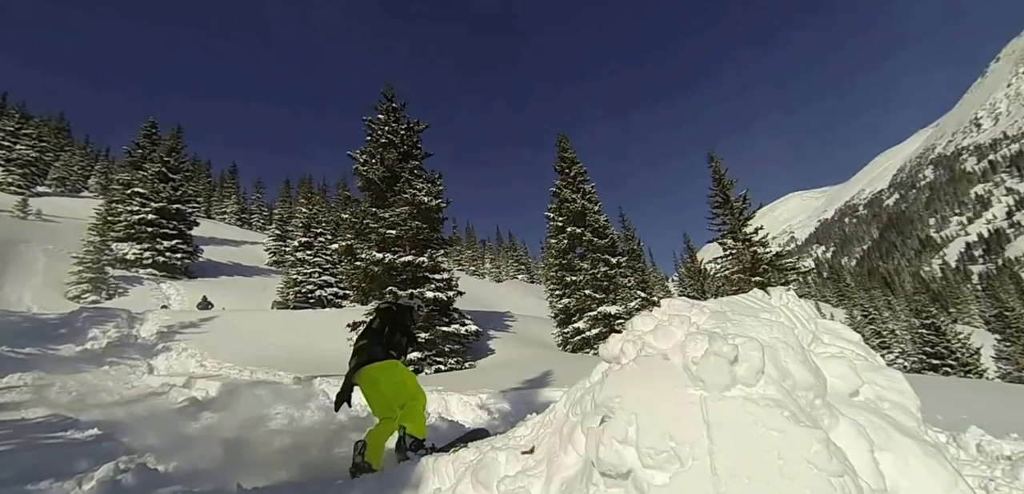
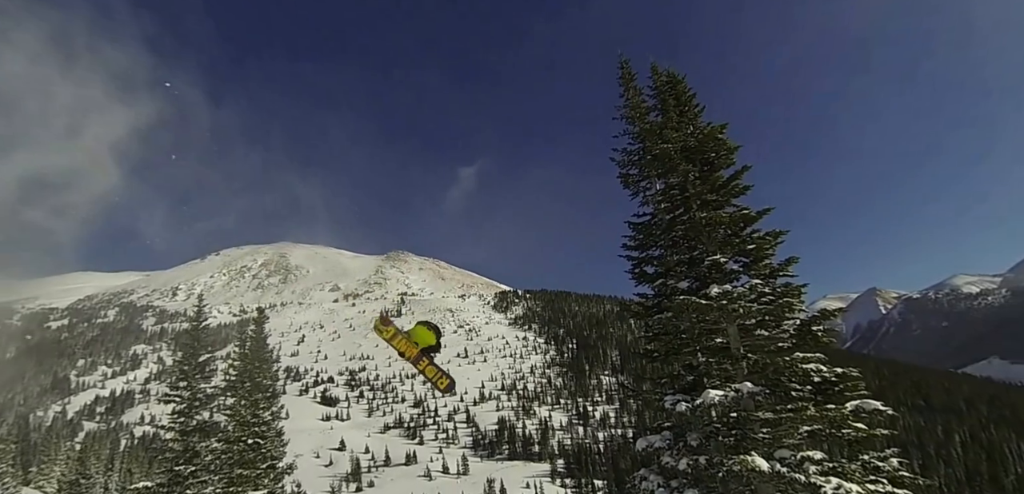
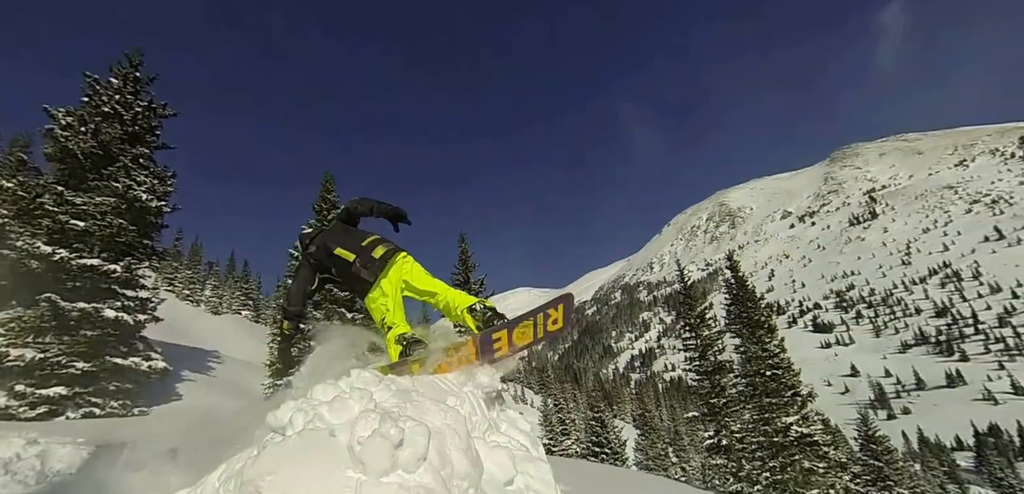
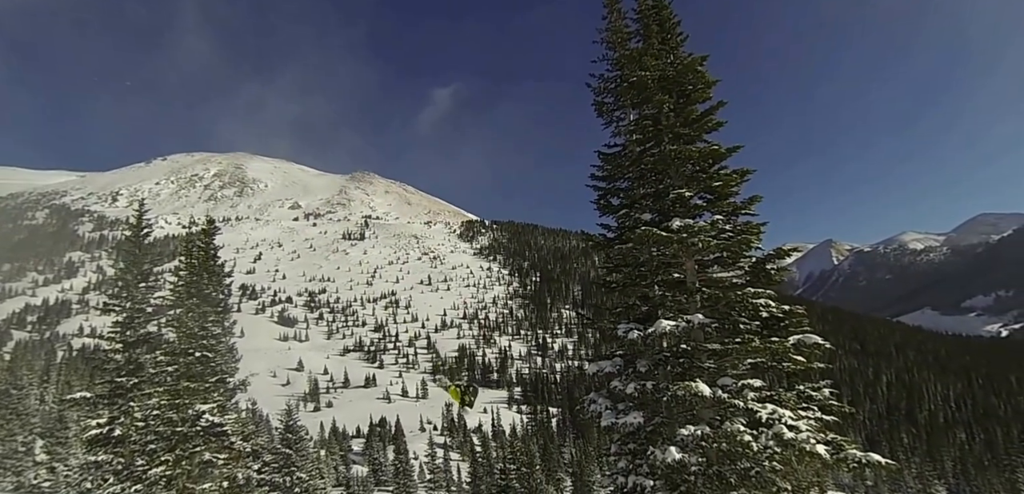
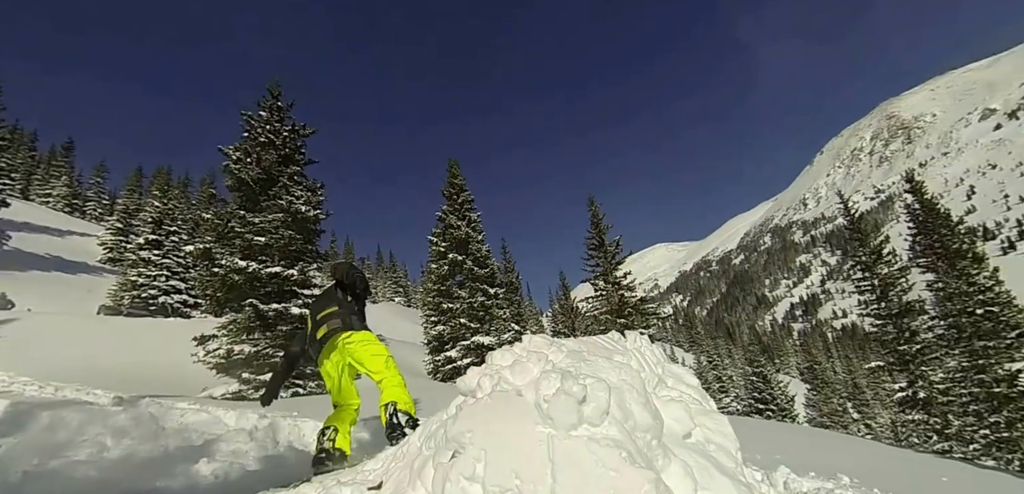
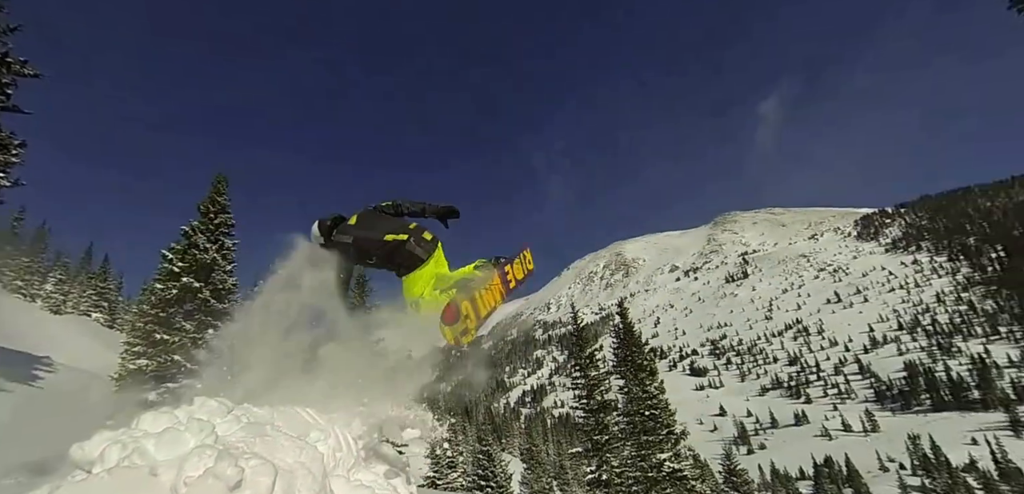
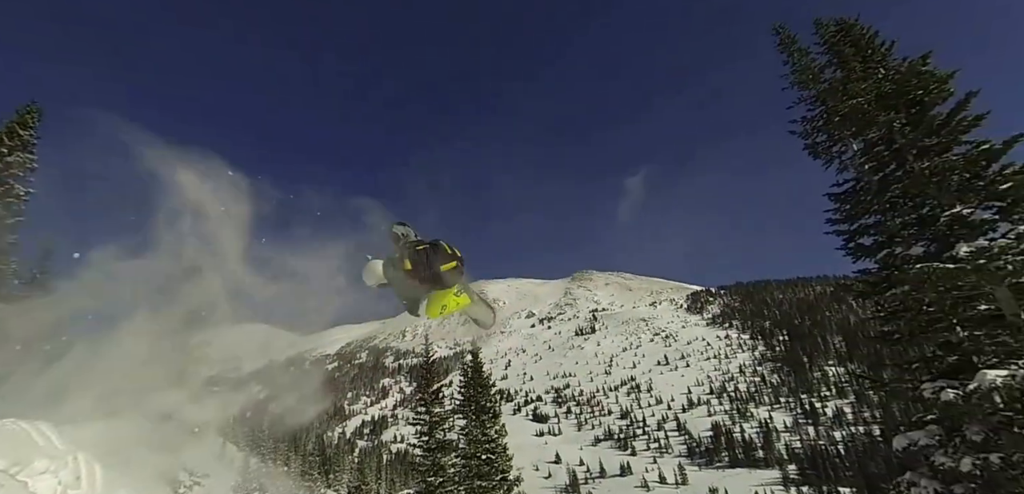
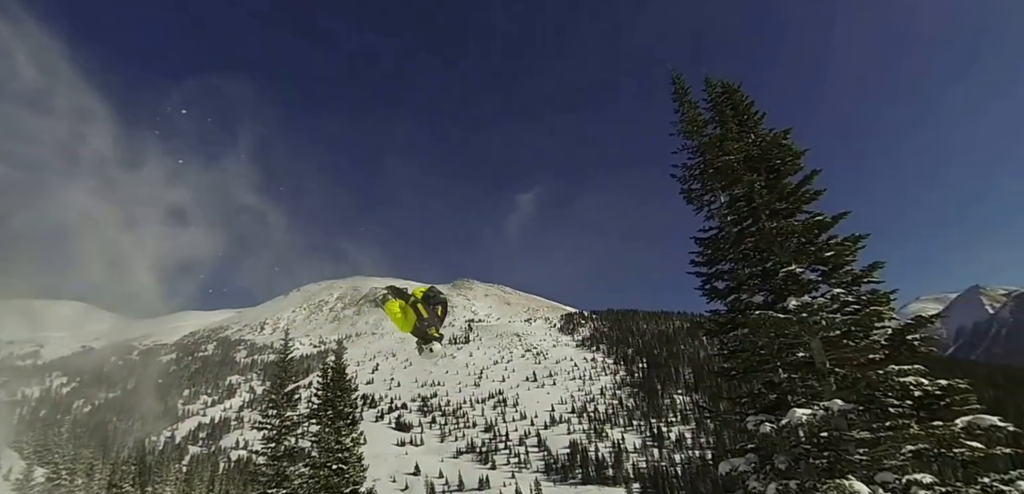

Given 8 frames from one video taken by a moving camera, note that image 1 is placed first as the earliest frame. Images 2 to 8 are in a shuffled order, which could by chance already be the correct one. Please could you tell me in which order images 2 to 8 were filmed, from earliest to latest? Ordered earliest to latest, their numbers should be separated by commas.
5, 3, 6, 7, 8, 2, 4
